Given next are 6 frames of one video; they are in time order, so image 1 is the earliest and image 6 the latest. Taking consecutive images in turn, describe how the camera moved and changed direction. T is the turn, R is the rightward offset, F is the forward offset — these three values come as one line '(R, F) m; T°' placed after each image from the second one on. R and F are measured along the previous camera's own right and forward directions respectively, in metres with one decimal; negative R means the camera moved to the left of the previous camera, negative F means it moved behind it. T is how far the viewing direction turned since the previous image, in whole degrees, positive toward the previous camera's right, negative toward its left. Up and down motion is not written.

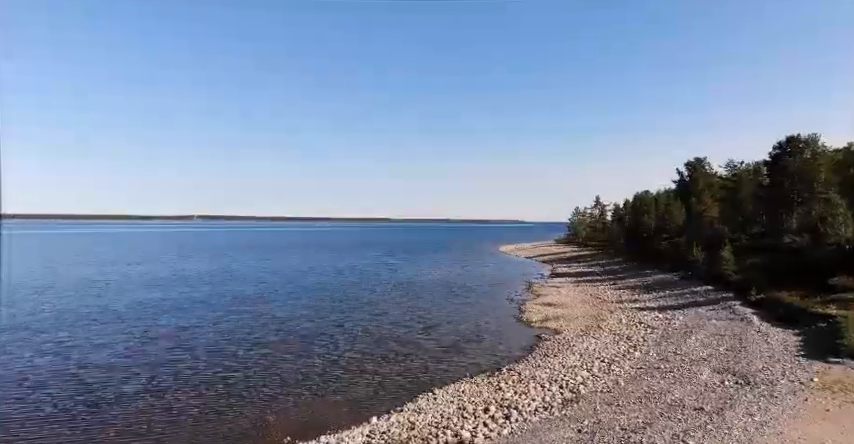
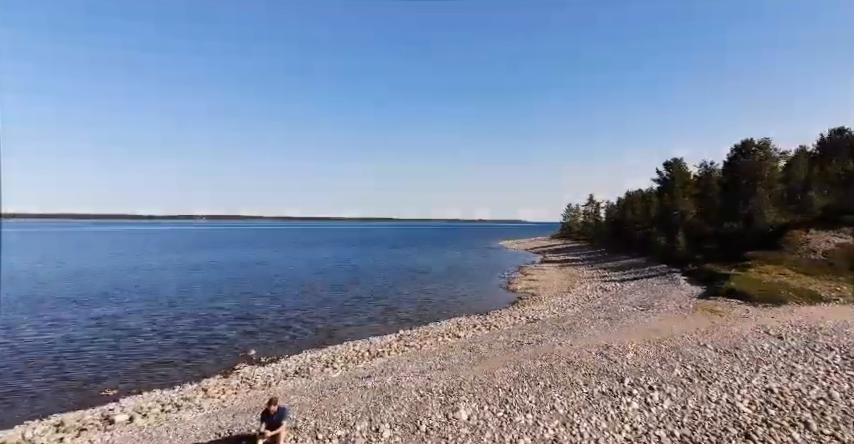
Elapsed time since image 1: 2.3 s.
(-0.4, -9.4) m; 0°
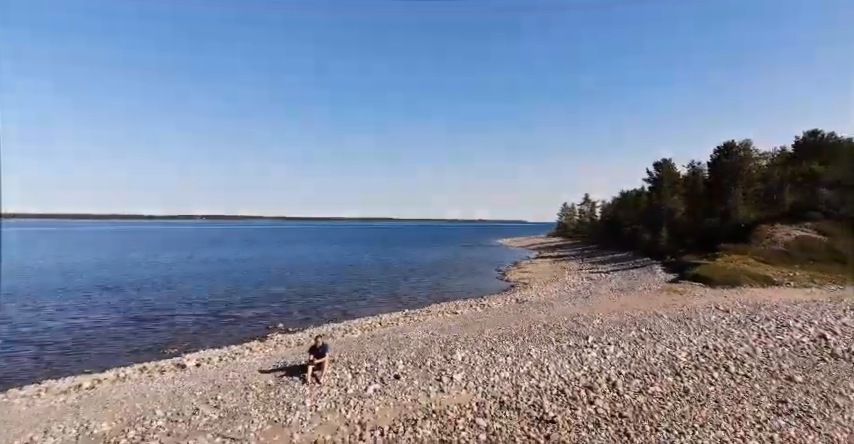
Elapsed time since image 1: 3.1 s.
(-0.2, -4.0) m; 0°
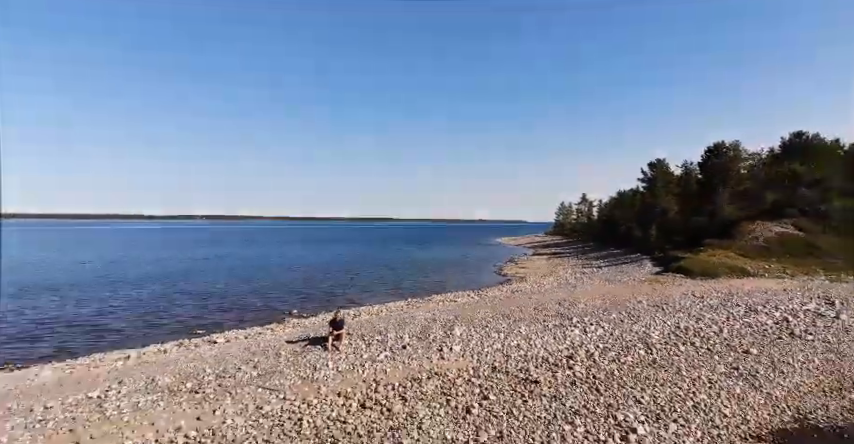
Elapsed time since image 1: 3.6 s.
(-0.1, -2.5) m; 0°
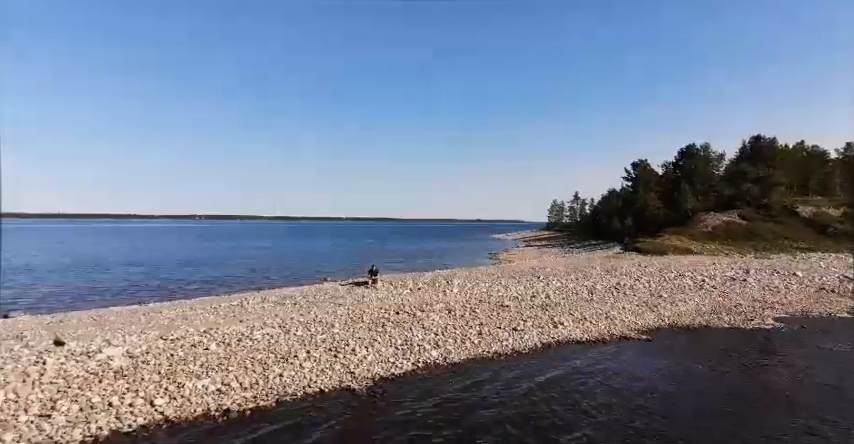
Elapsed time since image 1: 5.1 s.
(-0.5, -8.2) m; 0°
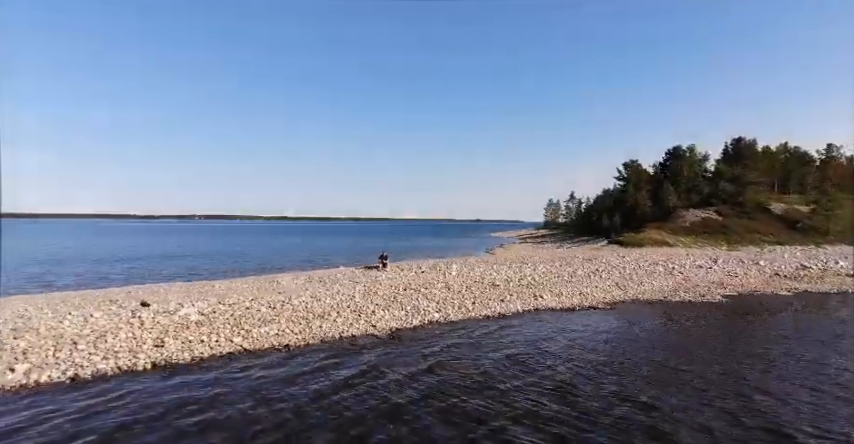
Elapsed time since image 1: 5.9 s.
(-0.2, -4.3) m; 0°
